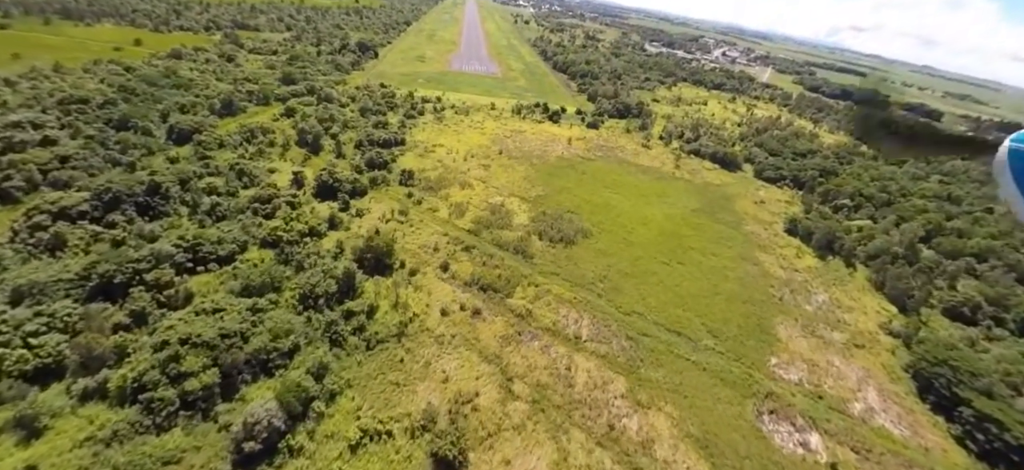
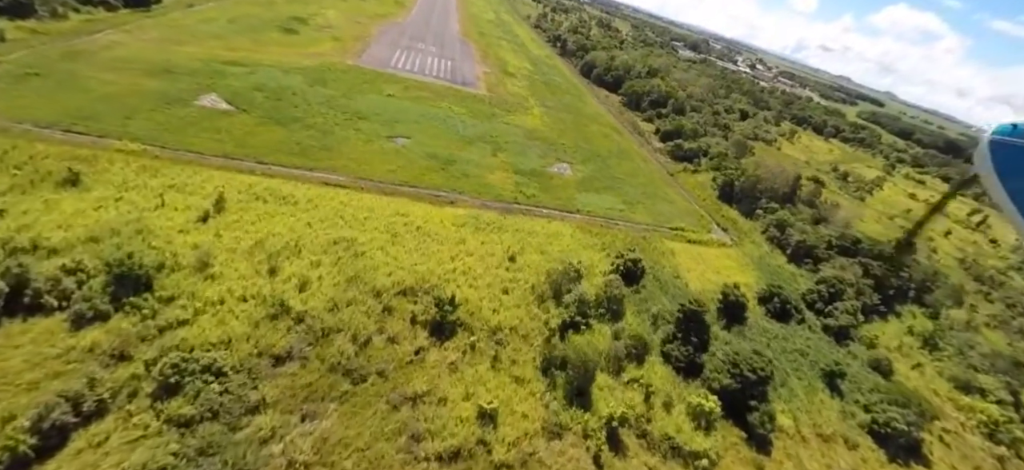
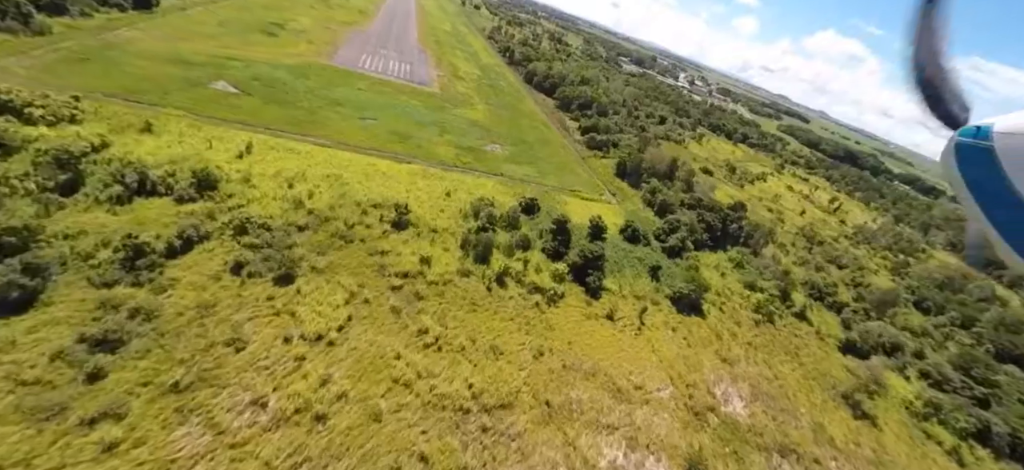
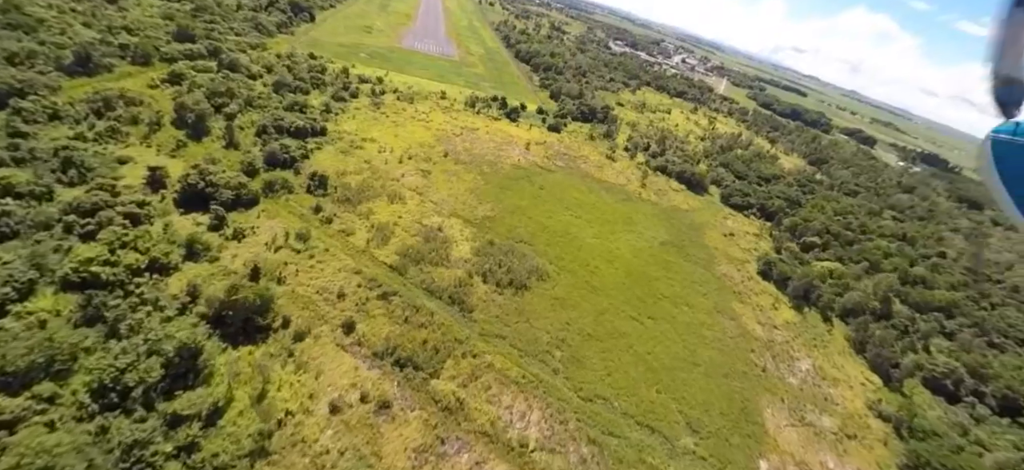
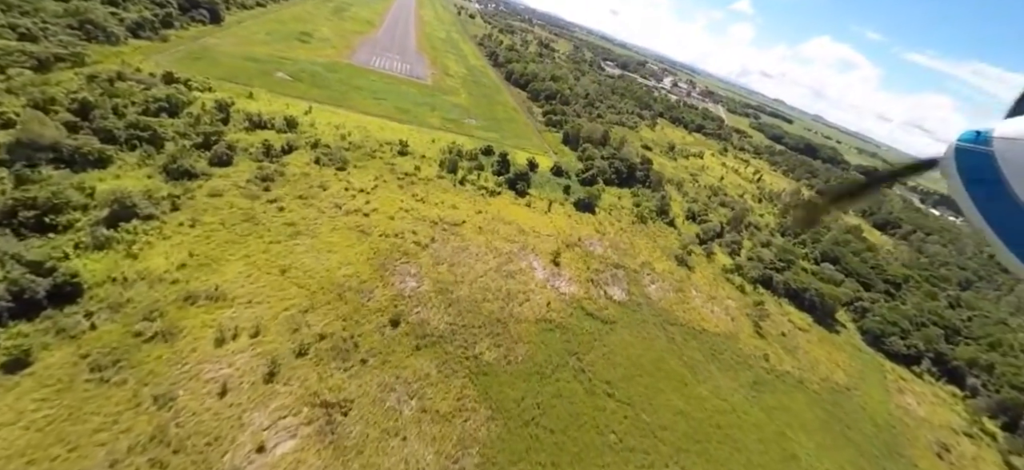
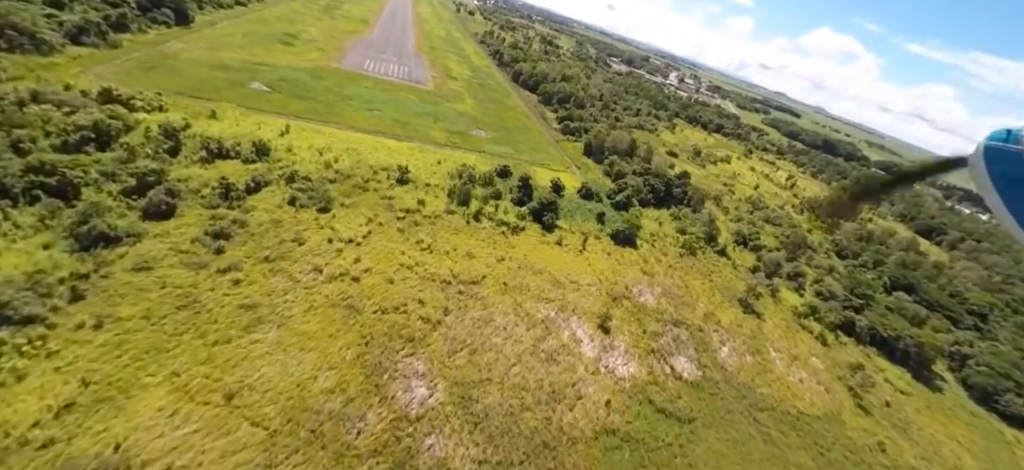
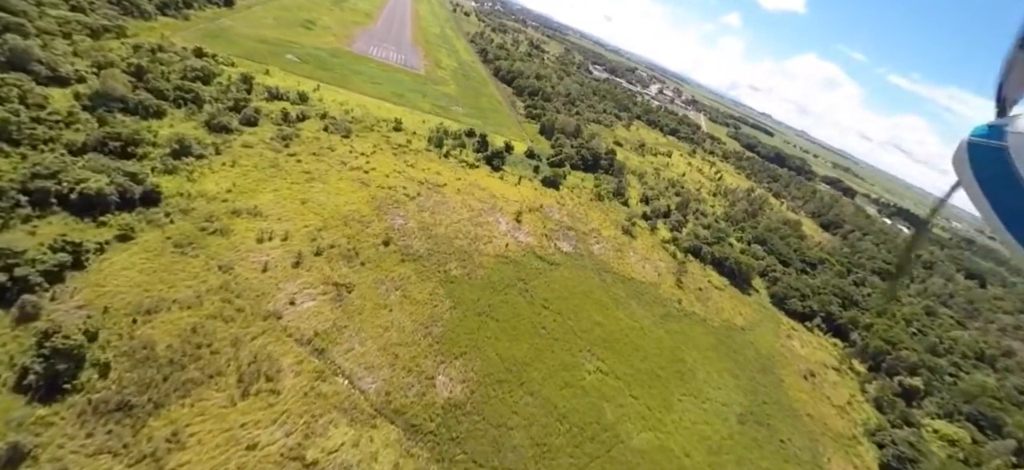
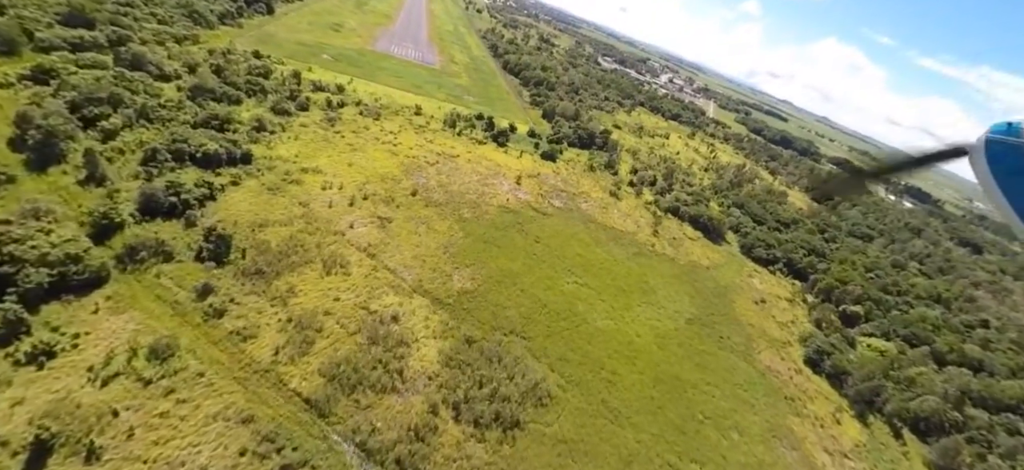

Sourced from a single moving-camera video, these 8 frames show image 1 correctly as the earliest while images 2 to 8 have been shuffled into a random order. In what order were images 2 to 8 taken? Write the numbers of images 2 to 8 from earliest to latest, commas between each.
4, 8, 7, 5, 6, 3, 2
